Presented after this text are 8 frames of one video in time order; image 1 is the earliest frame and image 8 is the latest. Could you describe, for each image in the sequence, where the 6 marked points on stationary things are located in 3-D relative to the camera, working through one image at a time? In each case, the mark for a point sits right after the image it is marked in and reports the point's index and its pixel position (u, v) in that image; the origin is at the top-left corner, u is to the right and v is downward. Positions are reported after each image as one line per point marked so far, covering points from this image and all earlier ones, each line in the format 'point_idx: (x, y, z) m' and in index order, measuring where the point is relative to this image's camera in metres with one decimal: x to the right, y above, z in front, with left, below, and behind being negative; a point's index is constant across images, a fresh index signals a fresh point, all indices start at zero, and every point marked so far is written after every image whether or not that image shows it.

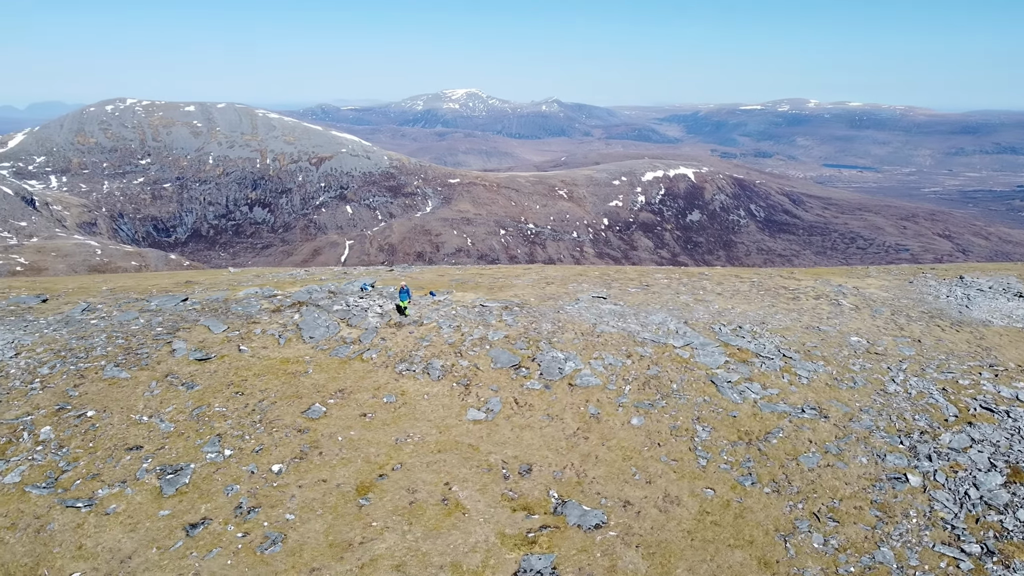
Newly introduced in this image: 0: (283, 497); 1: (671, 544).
0: (-5.7, -5.2, +19.9) m
1: (+3.7, -6.1, +19.1) m
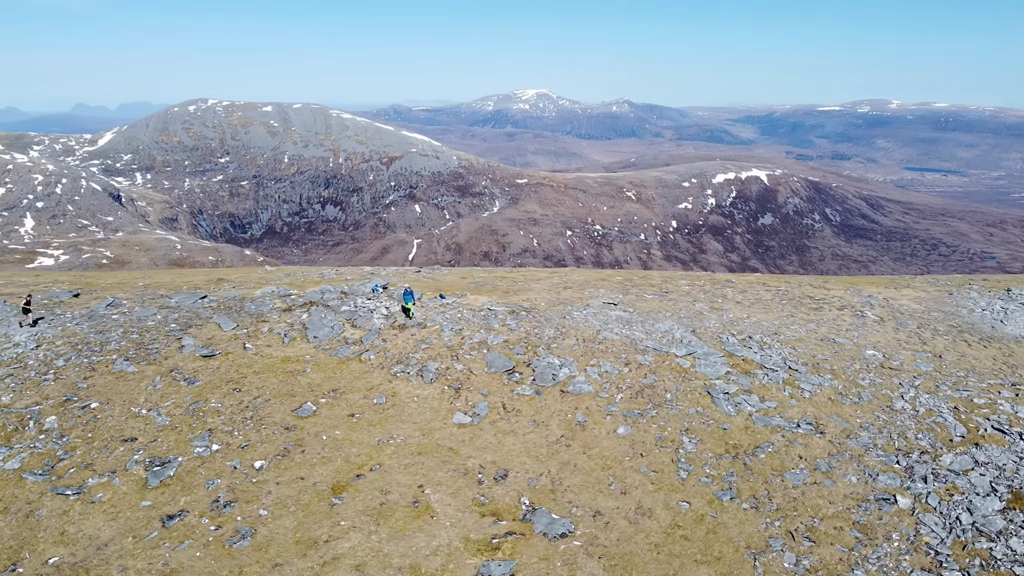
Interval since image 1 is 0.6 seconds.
0: (-6.5, -5.2, +20.5) m
1: (+2.8, -6.3, +18.9) m
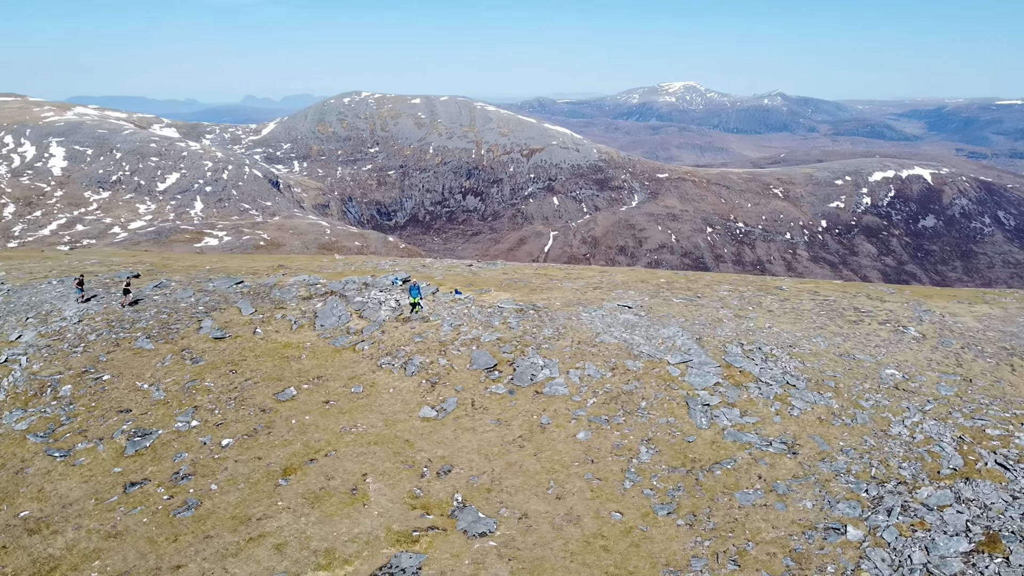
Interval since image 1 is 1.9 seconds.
0: (-8.1, -4.9, +22.0) m
1: (+0.8, -6.4, +18.8) m
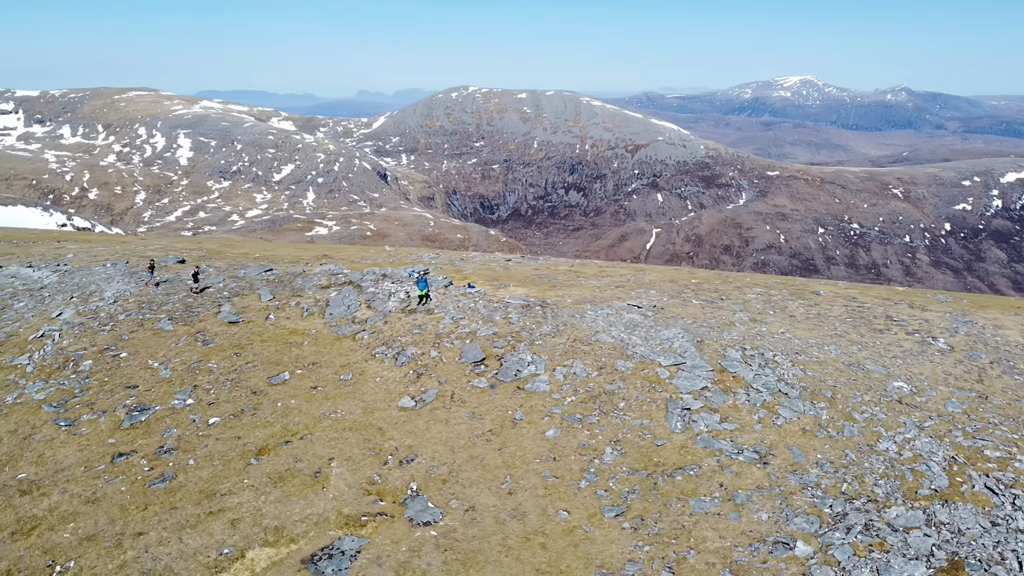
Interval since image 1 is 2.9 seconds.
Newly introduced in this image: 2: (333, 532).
0: (-9.1, -4.6, +23.3) m
1: (-0.8, -6.3, +19.0) m
2: (-4.5, -6.1, +19.9) m
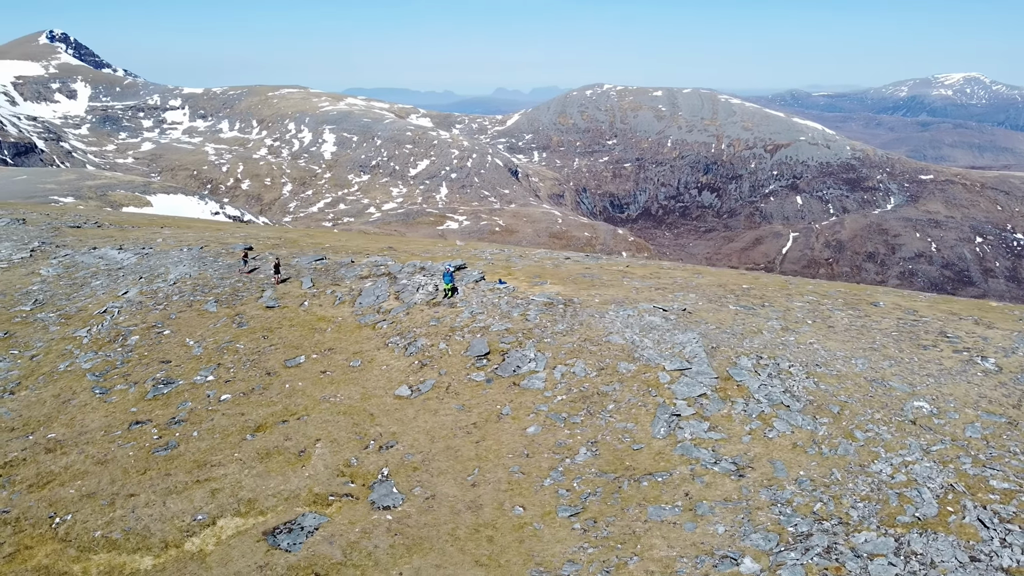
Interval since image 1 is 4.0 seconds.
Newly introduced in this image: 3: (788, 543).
0: (-9.6, -4.1, +25.1) m
1: (-2.1, -6.1, +19.5) m
2: (-5.6, -5.8, +21.0) m
3: (+6.5, -6.0, +18.8) m
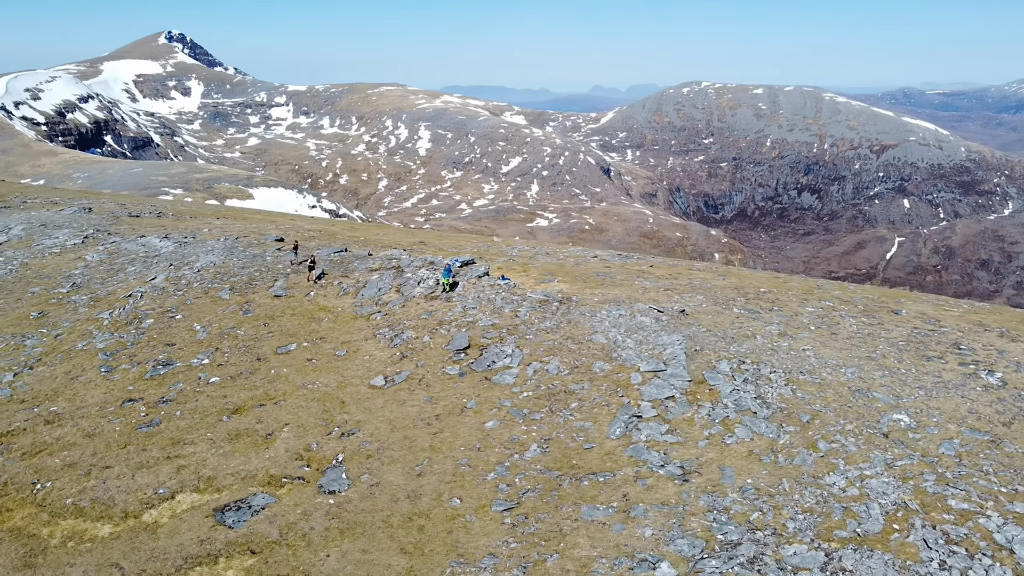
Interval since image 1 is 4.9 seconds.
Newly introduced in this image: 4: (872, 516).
0: (-10.6, -3.7, +26.4) m
1: (-3.8, -6.0, +20.1) m
2: (-7.1, -5.5, +21.9) m
3: (+4.6, -6.0, +18.4) m
4: (+8.7, -5.5, +19.2) m
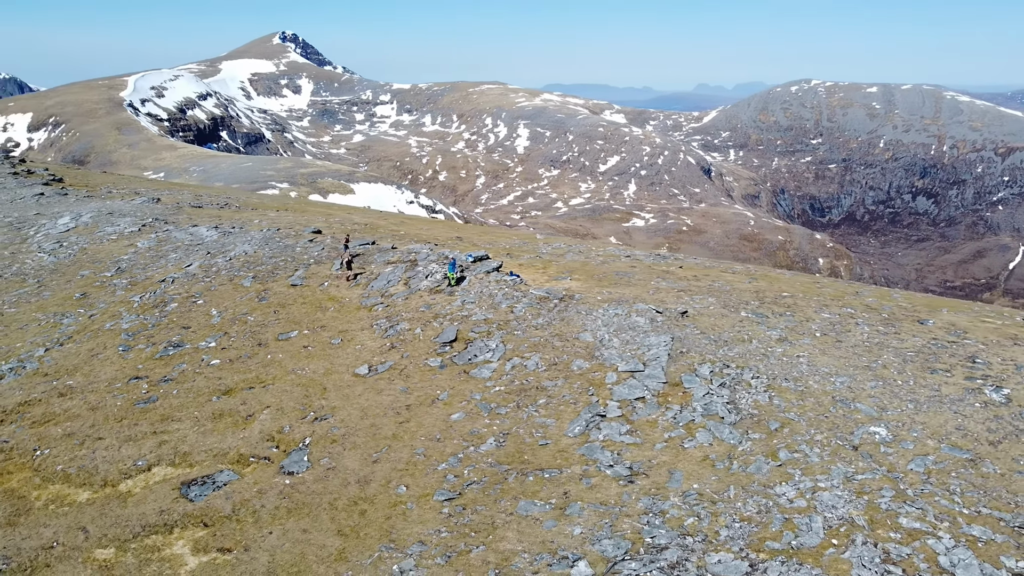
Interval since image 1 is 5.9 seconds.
0: (-11.2, -3.2, +27.9) m
1: (-5.3, -5.7, +20.8) m
2: (-8.4, -5.1, +23.0) m
3: (+2.8, -6.0, +18.1) m
4: (+7.0, -5.6, +18.5) m
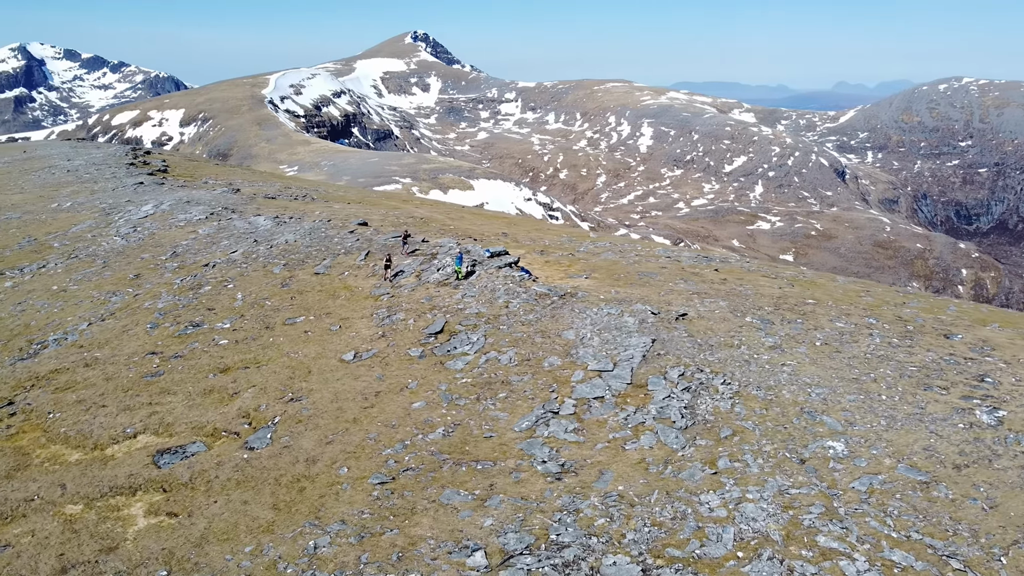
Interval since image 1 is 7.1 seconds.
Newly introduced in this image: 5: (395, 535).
0: (-11.8, -2.6, +29.9) m
1: (-7.1, -5.3, +22.0) m
2: (-9.7, -4.6, +24.7) m
3: (+0.6, -5.9, +18.1) m
4: (+4.7, -5.6, +17.9) m
5: (-2.7, -5.9, +19.1) m
